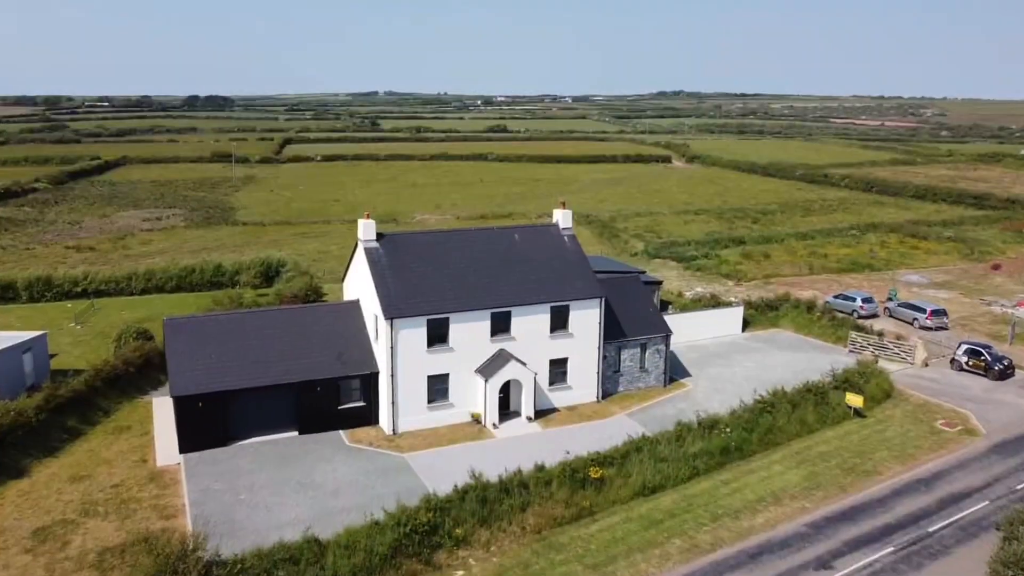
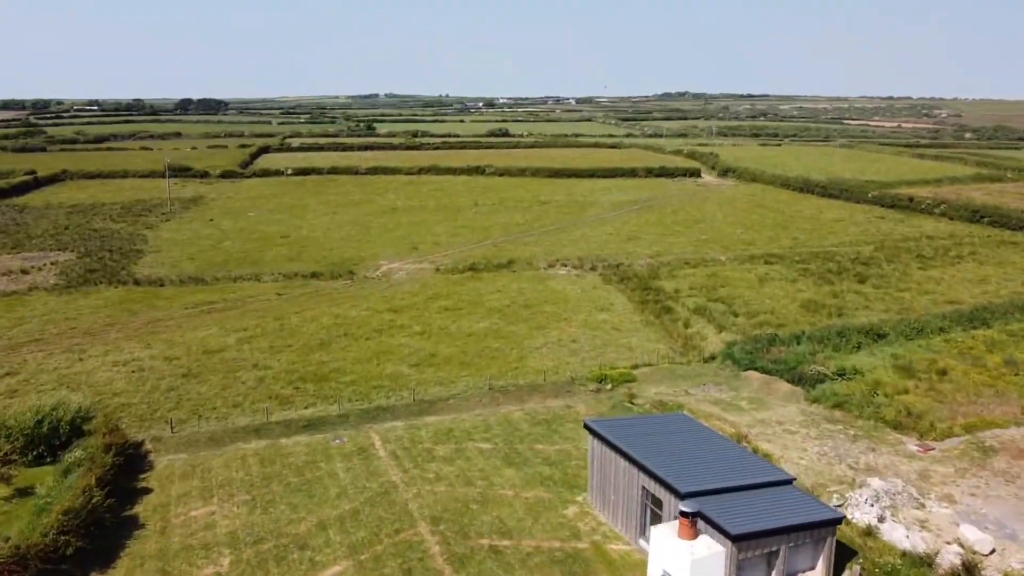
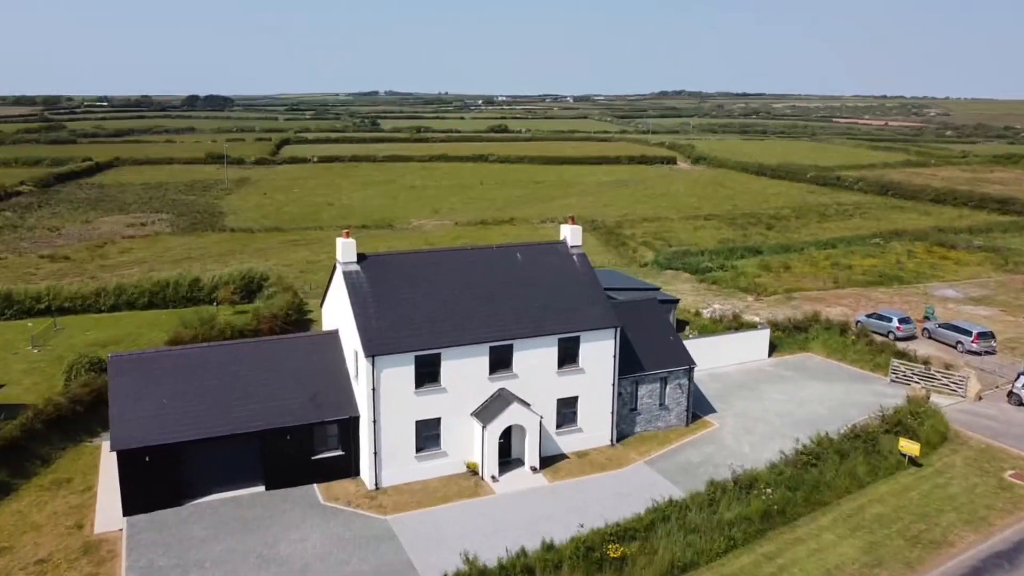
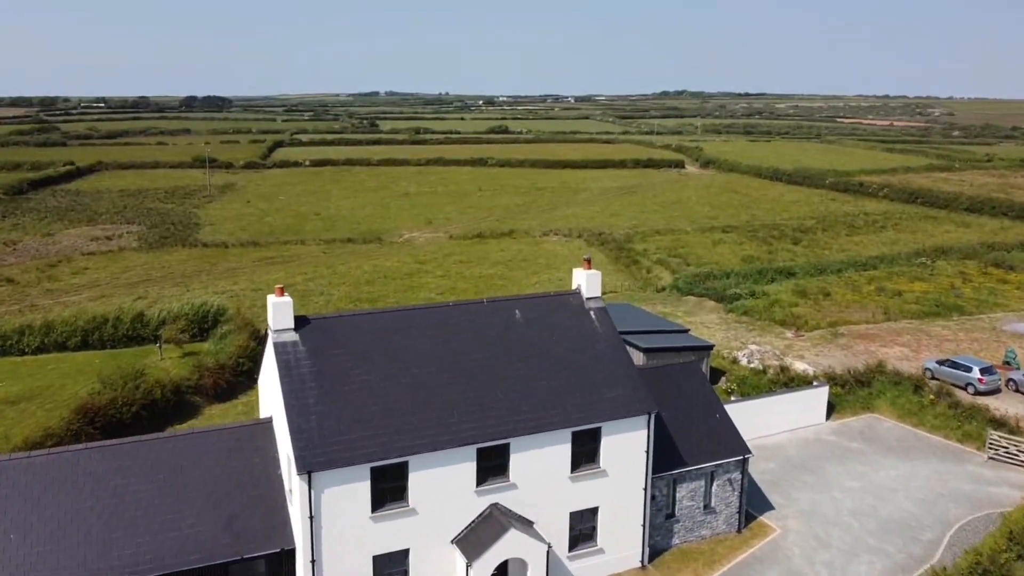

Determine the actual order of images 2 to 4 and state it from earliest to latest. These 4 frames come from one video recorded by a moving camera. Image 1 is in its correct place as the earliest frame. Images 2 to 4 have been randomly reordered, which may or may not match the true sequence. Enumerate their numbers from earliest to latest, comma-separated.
3, 4, 2
